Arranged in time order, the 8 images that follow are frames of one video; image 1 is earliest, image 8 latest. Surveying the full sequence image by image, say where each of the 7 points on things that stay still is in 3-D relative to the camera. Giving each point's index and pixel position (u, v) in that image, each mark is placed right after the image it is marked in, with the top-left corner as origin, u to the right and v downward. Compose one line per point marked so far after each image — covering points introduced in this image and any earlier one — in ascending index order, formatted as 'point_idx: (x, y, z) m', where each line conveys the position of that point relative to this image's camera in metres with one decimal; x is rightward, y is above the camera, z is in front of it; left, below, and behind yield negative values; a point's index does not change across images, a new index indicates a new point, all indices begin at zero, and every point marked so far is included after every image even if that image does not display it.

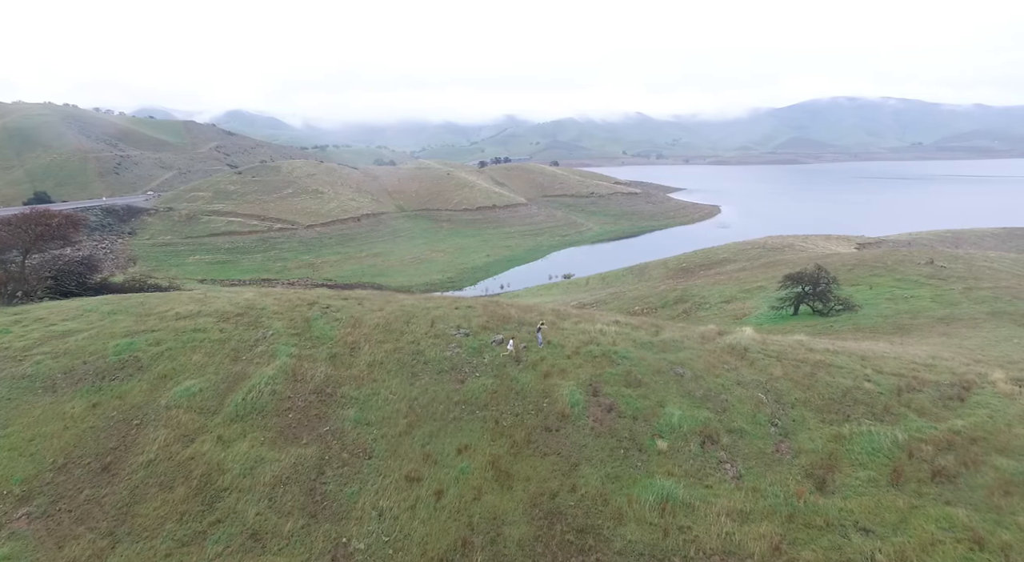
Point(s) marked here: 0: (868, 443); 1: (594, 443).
0: (+11.5, -5.2, +18.6) m
1: (+2.6, -5.2, +18.7) m
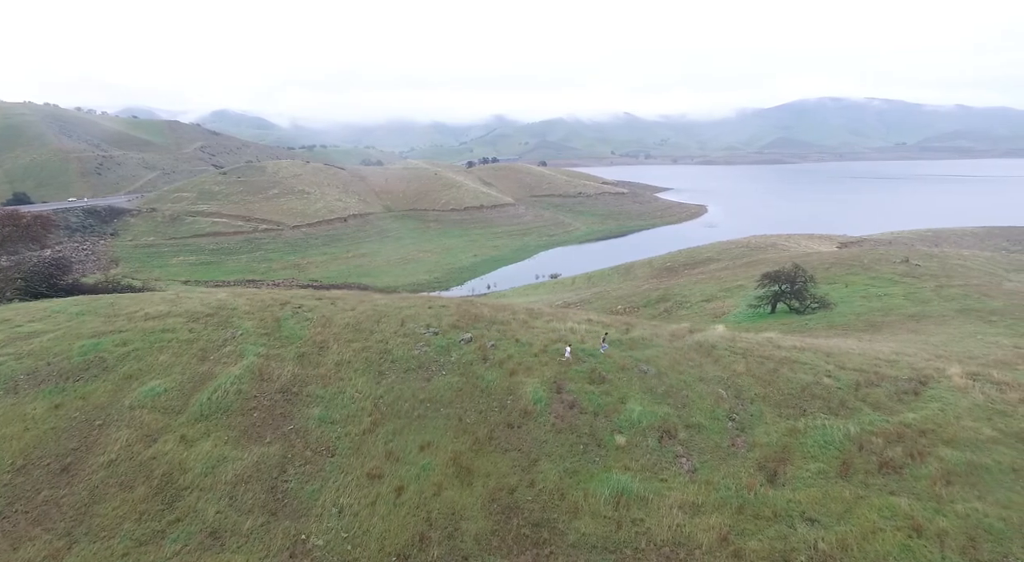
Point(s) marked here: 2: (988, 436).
0: (+10.3, -5.2, +19.1) m
1: (+1.4, -5.2, +19.0) m
2: (+16.0, -5.2, +19.3) m
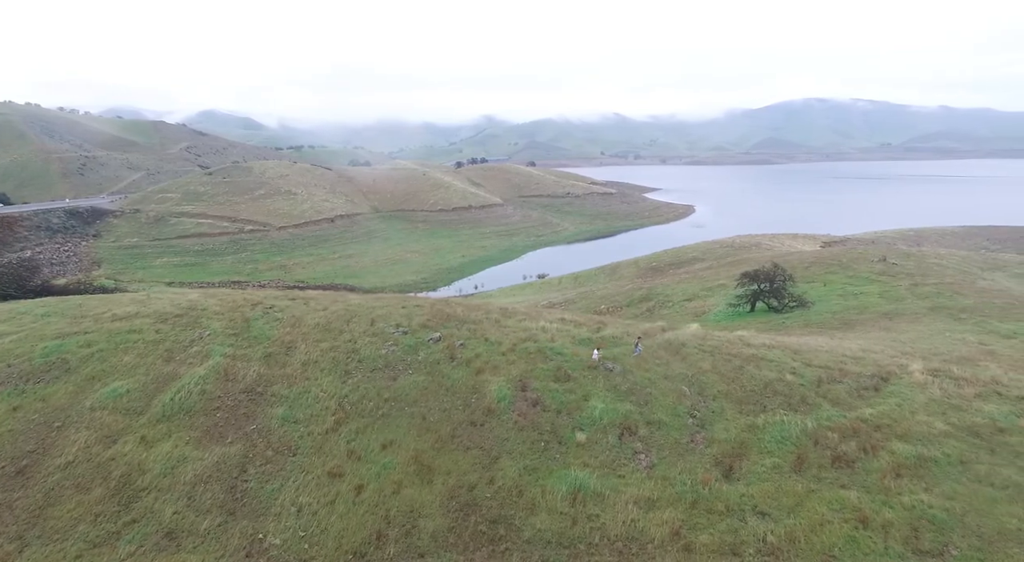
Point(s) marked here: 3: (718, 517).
0: (+9.0, -5.1, +19.4) m
1: (+0.1, -5.2, +19.1) m
2: (+14.7, -5.1, +19.8) m
3: (+5.7, -6.6, +16.0) m
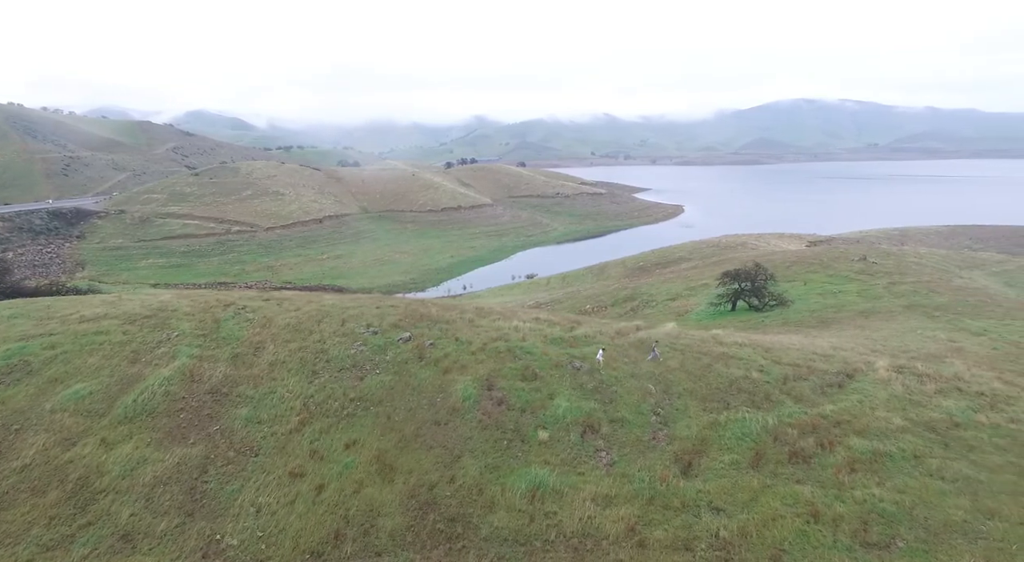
0: (+7.8, -5.0, +19.7) m
1: (-1.1, -5.1, +19.2) m
2: (+13.5, -5.1, +20.1) m
3: (+4.5, -6.5, +16.2) m
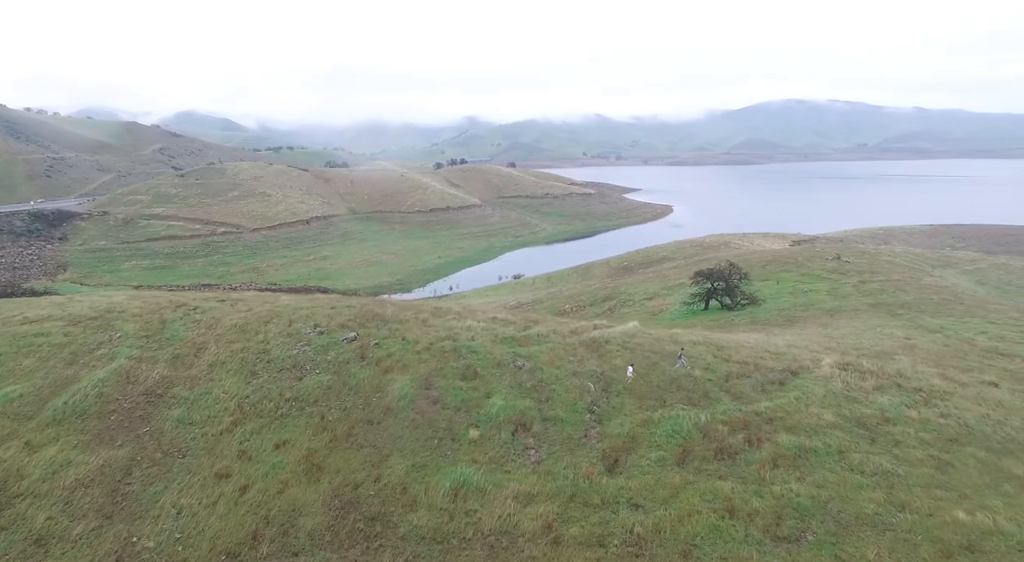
0: (+5.5, -5.0, +19.8) m
1: (-3.4, -5.1, +19.2) m
2: (+11.2, -5.0, +20.3) m
3: (+2.3, -6.5, +16.3) m
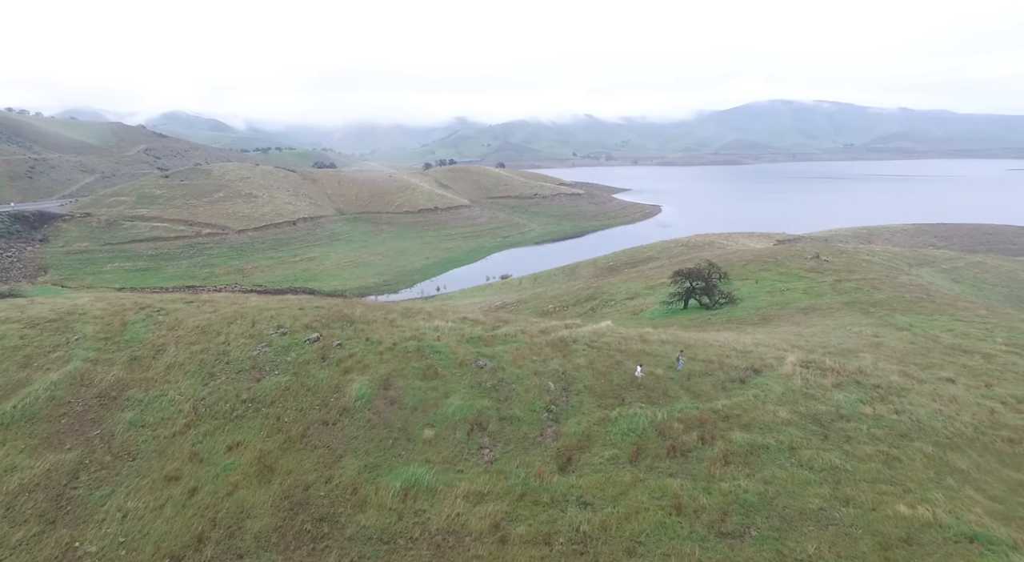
0: (+4.0, -4.9, +19.9) m
1: (-4.9, -5.1, +19.2) m
2: (+9.7, -4.9, +20.5) m
3: (+0.8, -6.4, +16.3) m
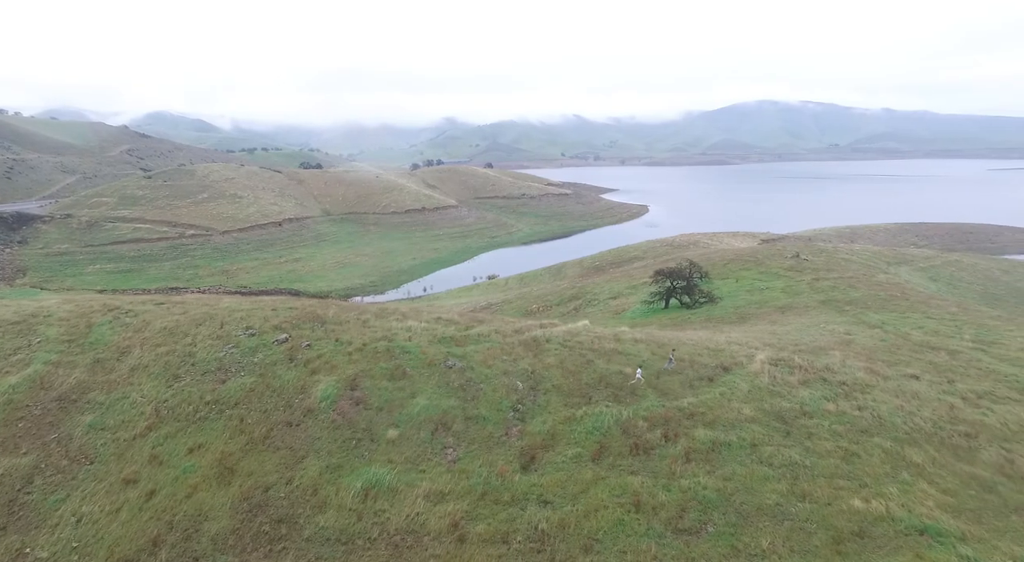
0: (+2.8, -4.9, +20.0) m
1: (-6.1, -5.1, +19.1) m
2: (+8.4, -4.8, +20.7) m
3: (-0.3, -6.4, +16.3) m
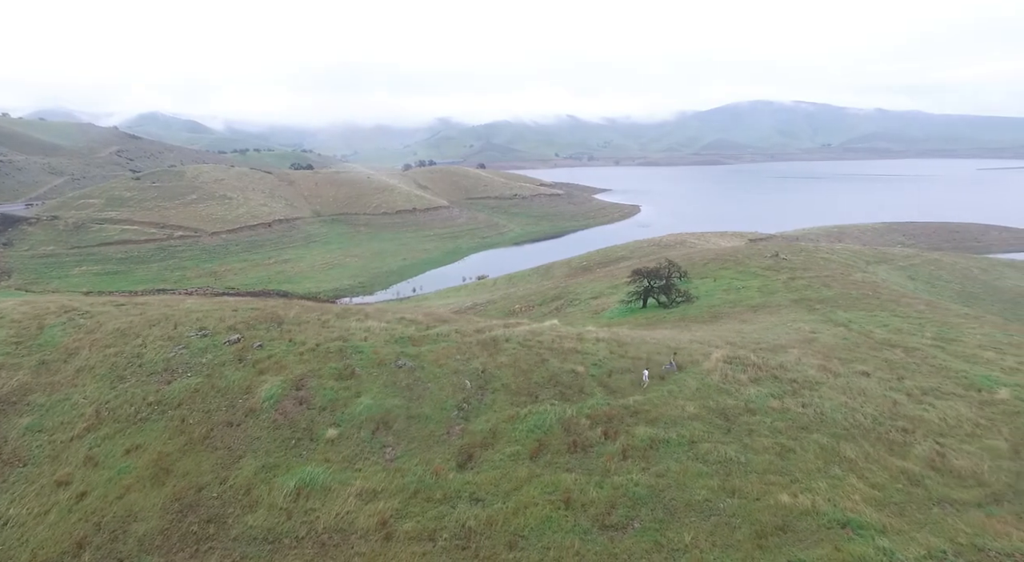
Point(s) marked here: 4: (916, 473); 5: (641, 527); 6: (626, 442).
0: (+0.8, -4.8, +20.0) m
1: (-8.1, -5.1, +19.0) m
2: (+6.4, -4.8, +20.8) m
3: (-2.2, -6.4, +16.3) m
4: (+12.4, -5.9, +17.6) m
5: (+3.5, -6.6, +15.4) m
6: (+3.7, -5.2, +18.8) m
